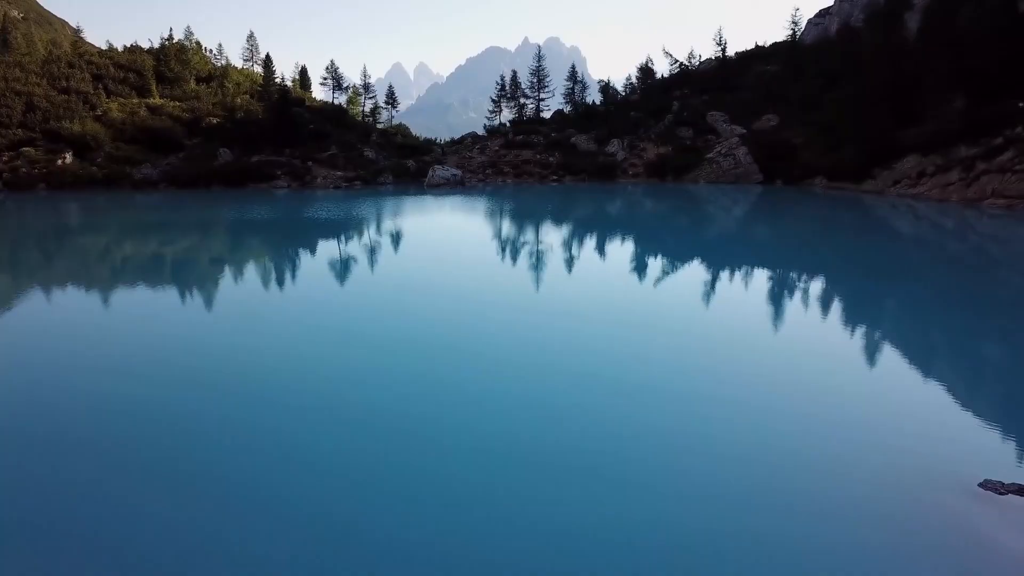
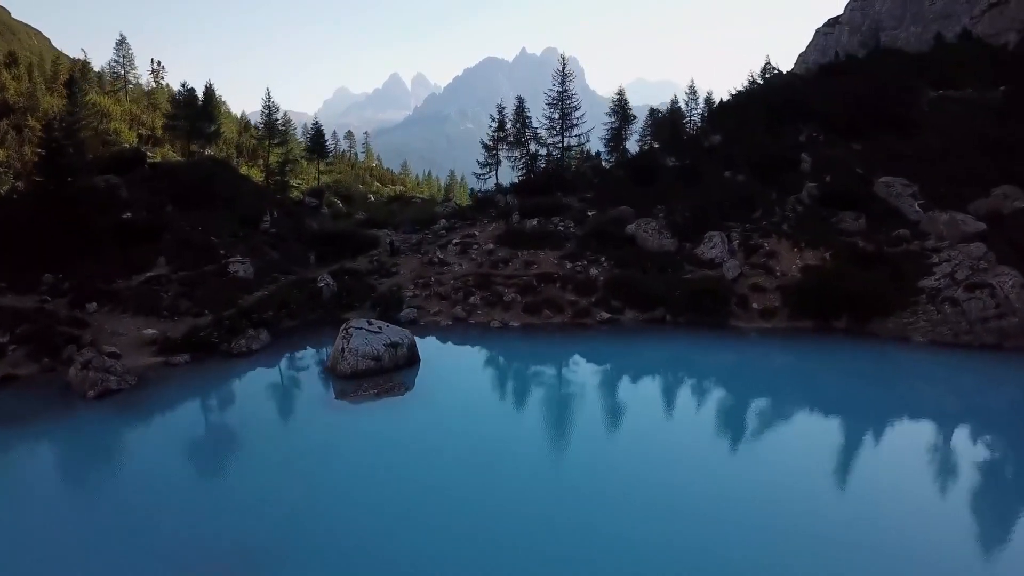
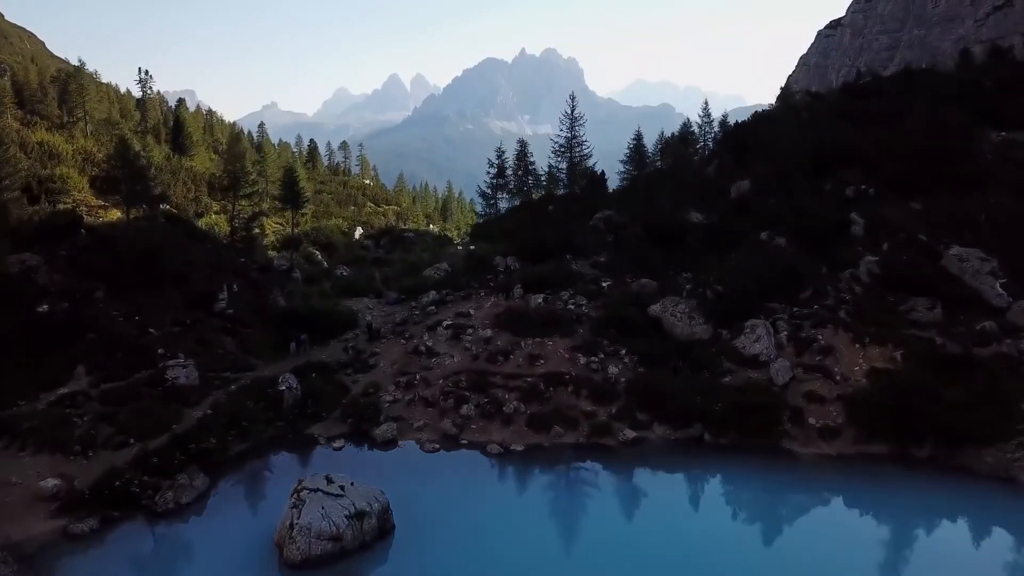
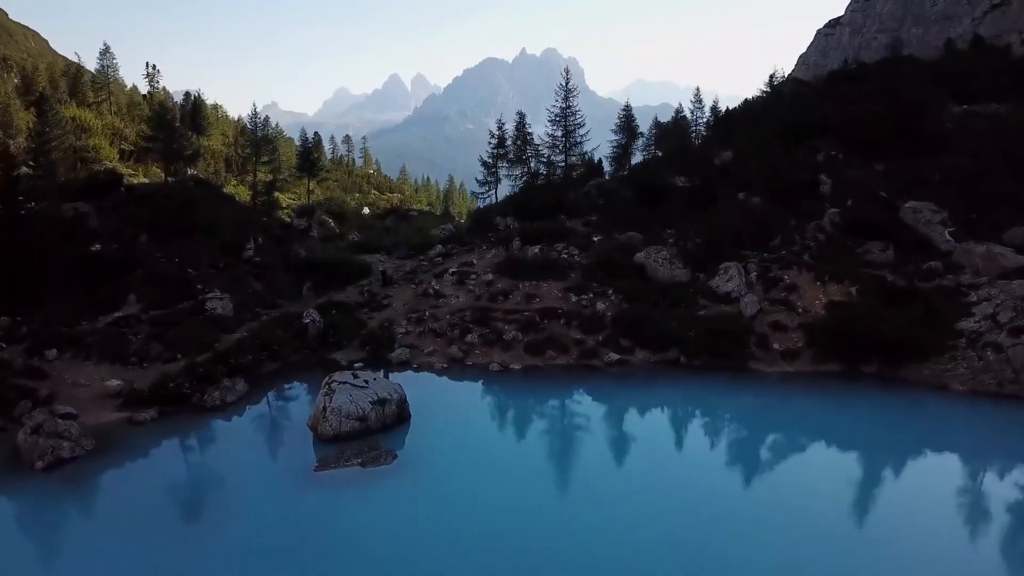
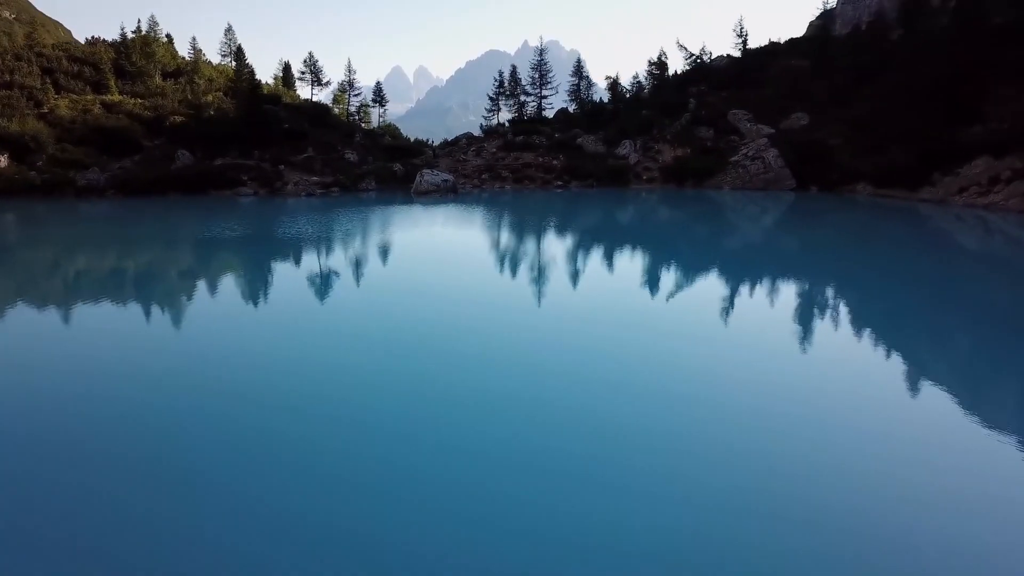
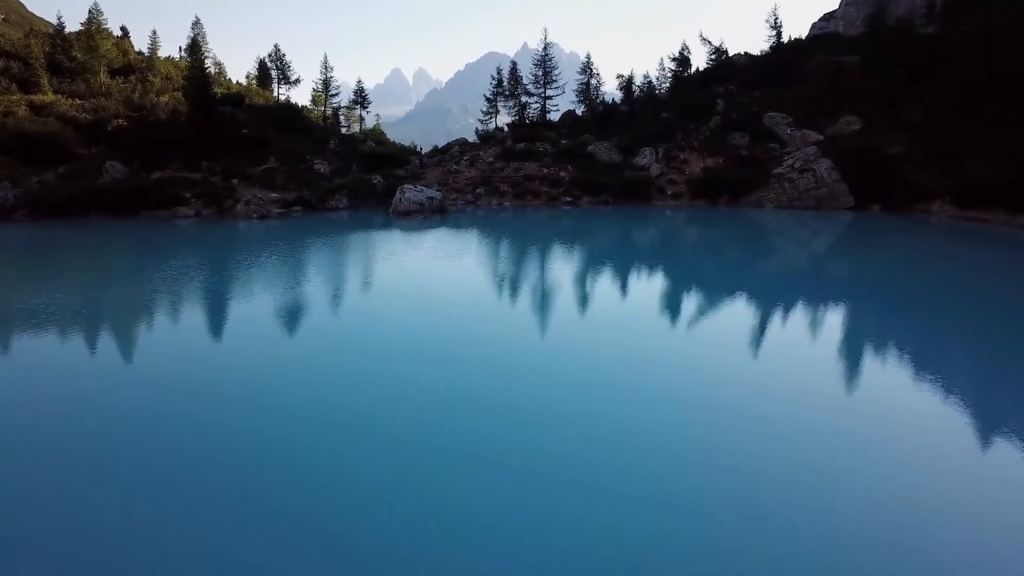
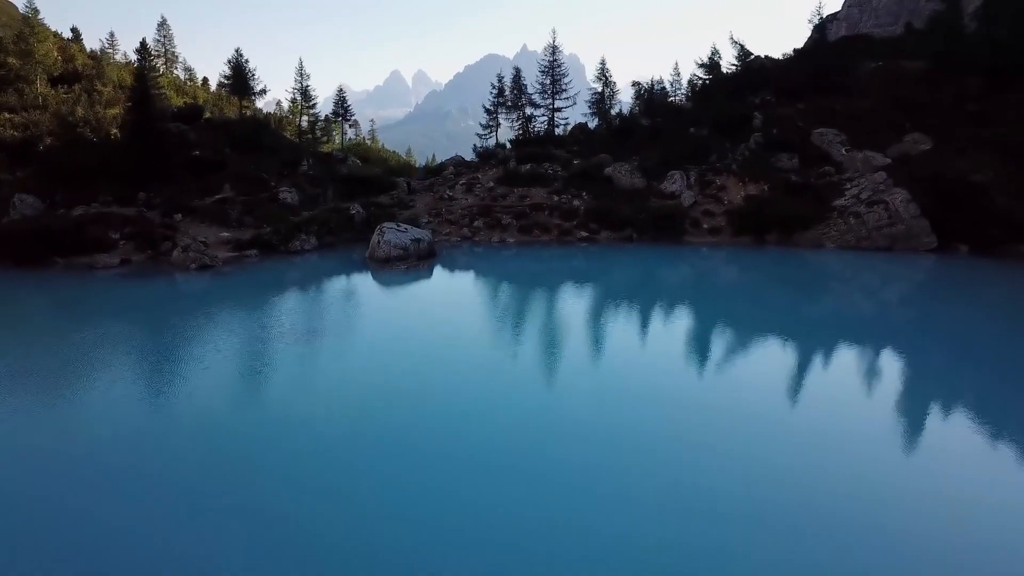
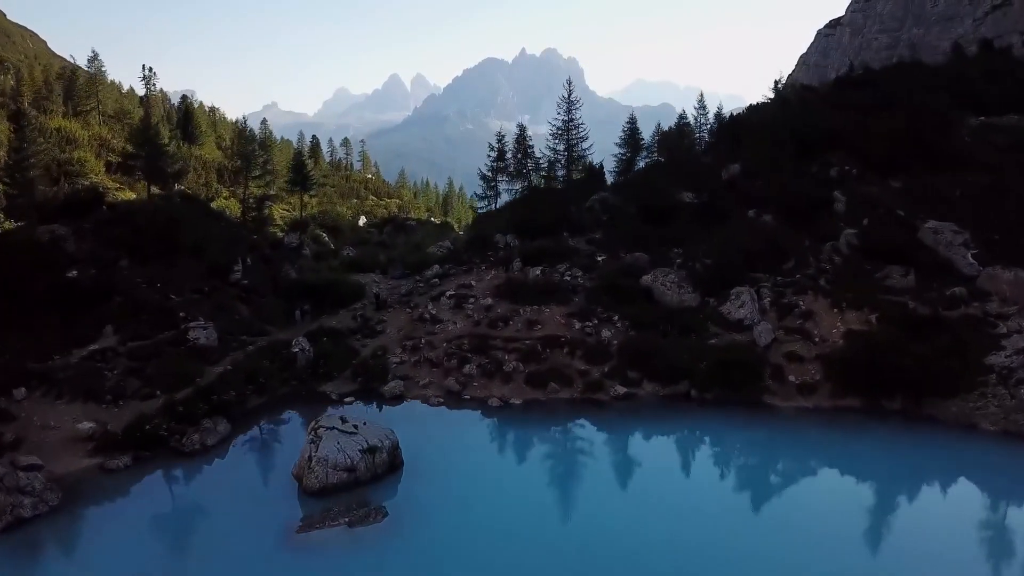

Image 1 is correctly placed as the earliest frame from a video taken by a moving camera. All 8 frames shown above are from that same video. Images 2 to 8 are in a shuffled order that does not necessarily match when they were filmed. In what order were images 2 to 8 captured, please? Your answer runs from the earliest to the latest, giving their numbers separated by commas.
5, 6, 7, 2, 4, 8, 3
